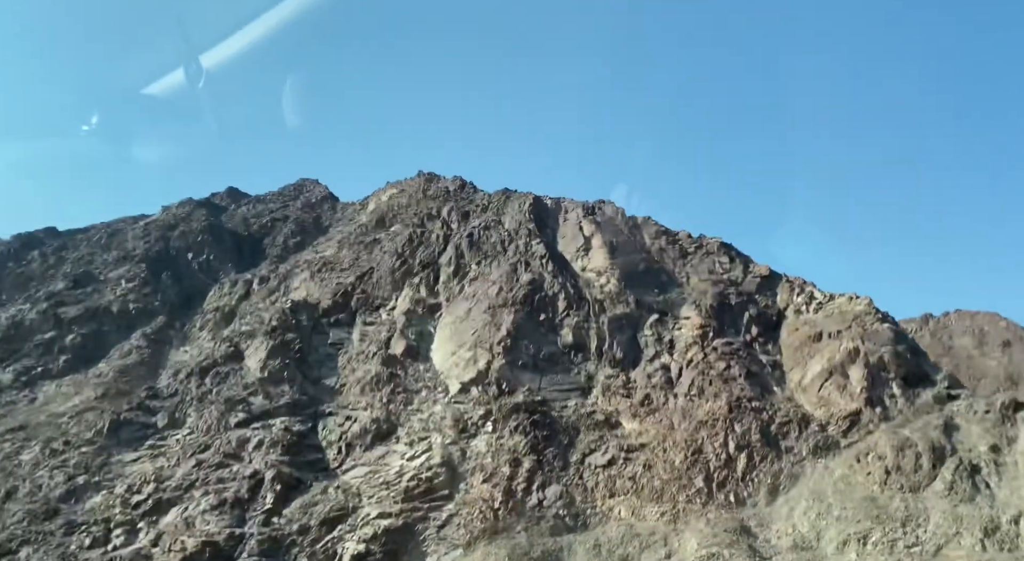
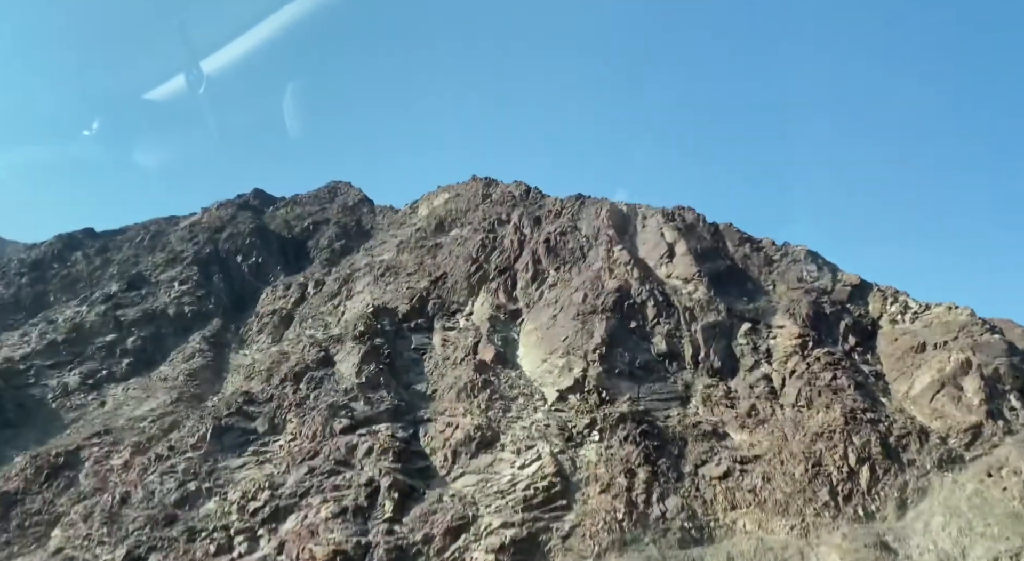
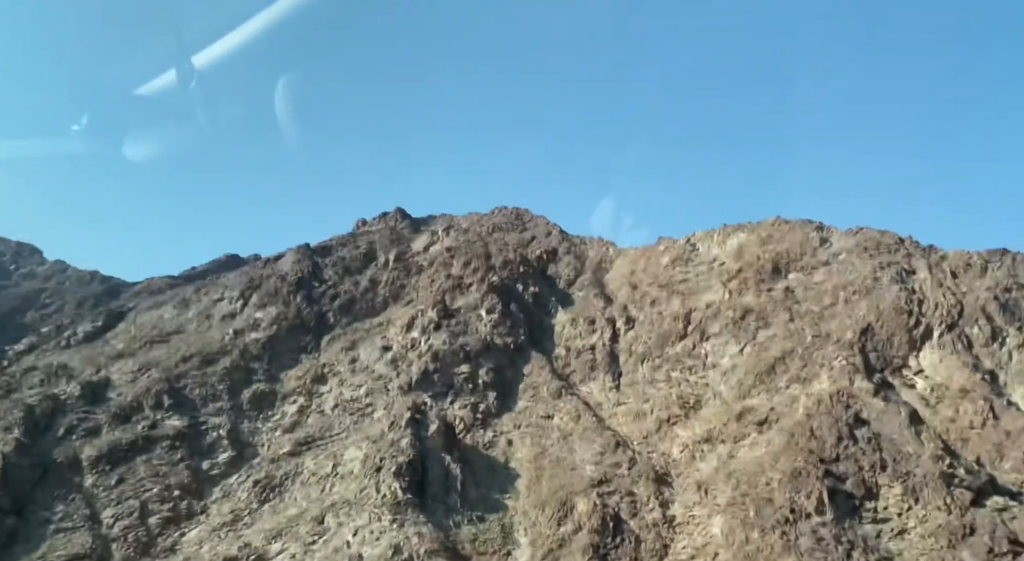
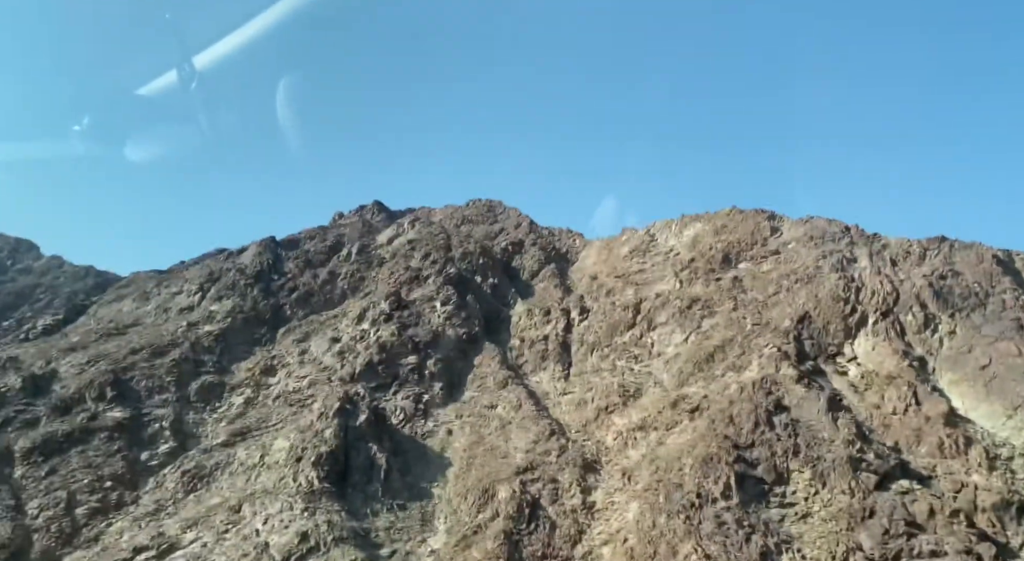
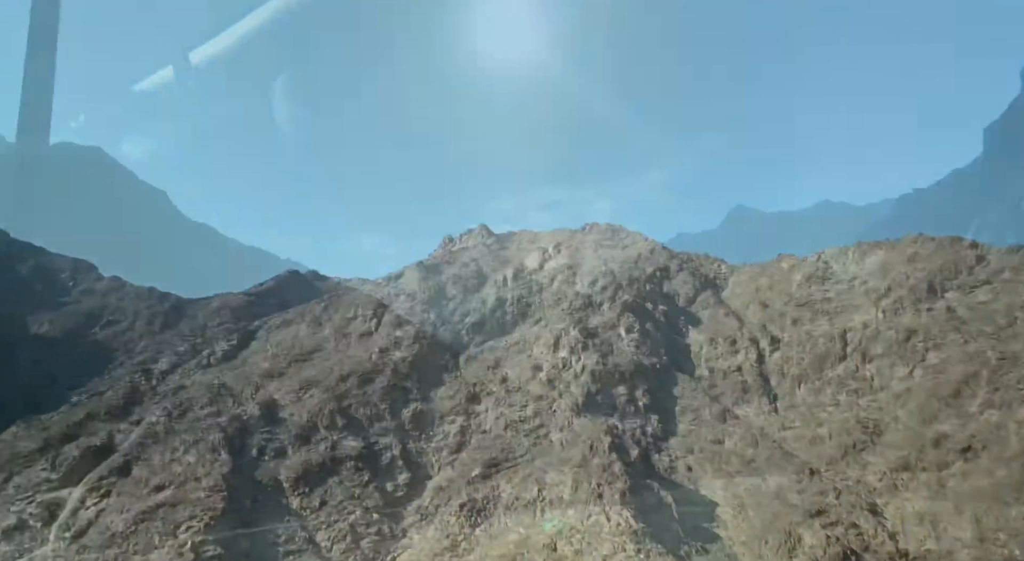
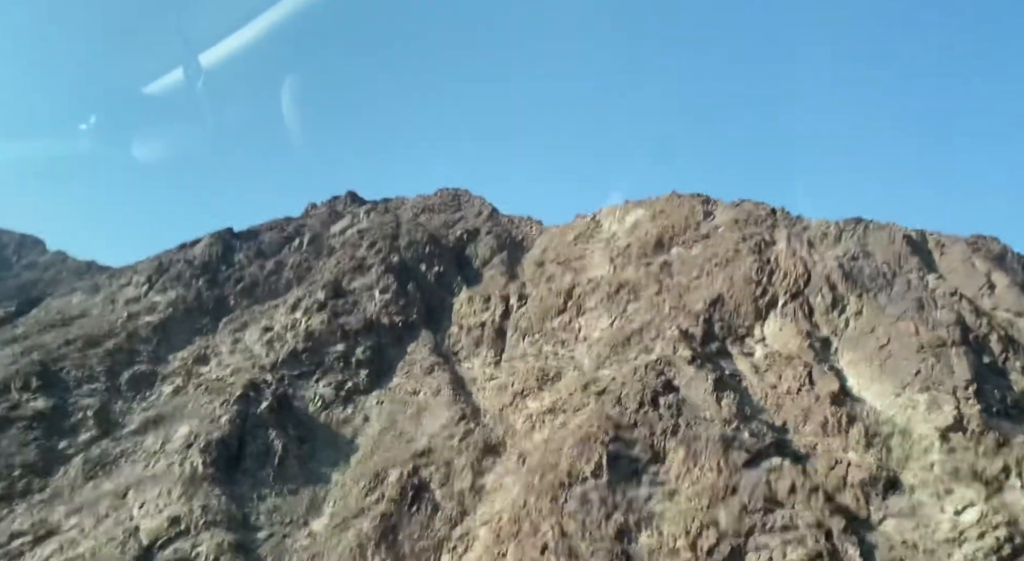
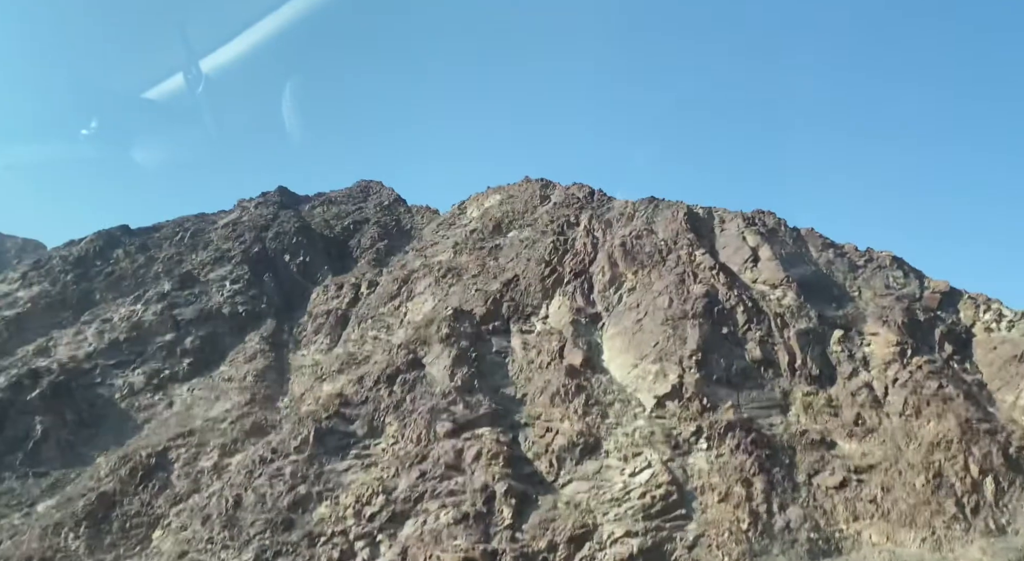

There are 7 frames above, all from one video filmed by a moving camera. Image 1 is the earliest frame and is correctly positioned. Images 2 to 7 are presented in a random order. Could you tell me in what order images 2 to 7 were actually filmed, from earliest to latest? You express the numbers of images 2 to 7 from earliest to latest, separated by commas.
2, 7, 6, 4, 3, 5
